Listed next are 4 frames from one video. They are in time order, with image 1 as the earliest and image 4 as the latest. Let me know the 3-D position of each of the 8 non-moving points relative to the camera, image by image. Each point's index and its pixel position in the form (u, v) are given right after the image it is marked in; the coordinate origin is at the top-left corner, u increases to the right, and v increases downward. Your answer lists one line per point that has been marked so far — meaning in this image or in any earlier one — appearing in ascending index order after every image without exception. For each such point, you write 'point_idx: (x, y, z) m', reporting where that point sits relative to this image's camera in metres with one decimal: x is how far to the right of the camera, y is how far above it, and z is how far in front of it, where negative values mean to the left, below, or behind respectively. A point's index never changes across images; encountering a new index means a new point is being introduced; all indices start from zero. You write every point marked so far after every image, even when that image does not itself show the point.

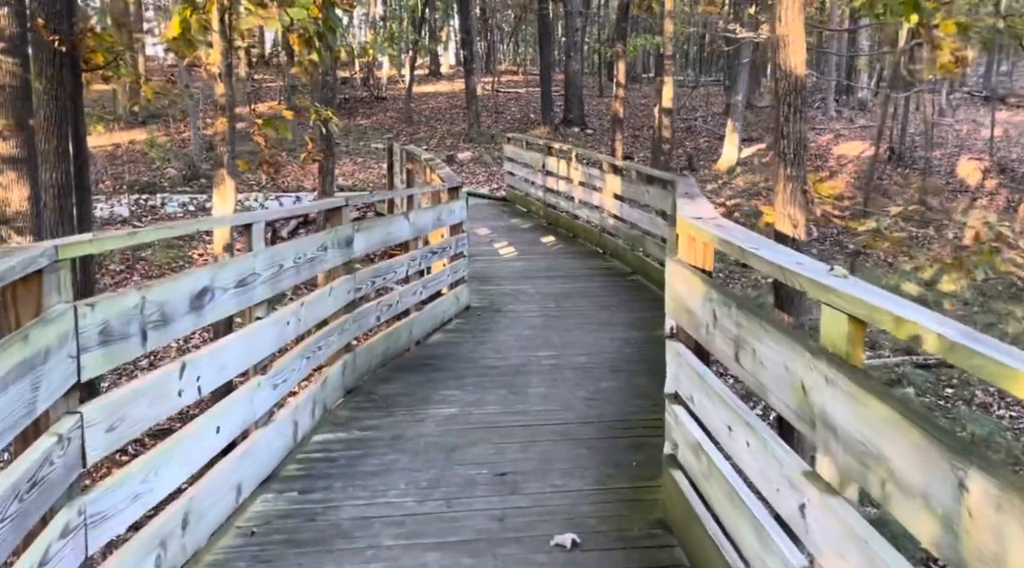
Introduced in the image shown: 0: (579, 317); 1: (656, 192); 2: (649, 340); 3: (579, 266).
0: (+0.5, -0.2, +7.0) m
1: (+1.2, +0.8, +8.2) m
2: (+0.9, -0.4, +6.1) m
3: (+0.7, +0.2, +9.2) m
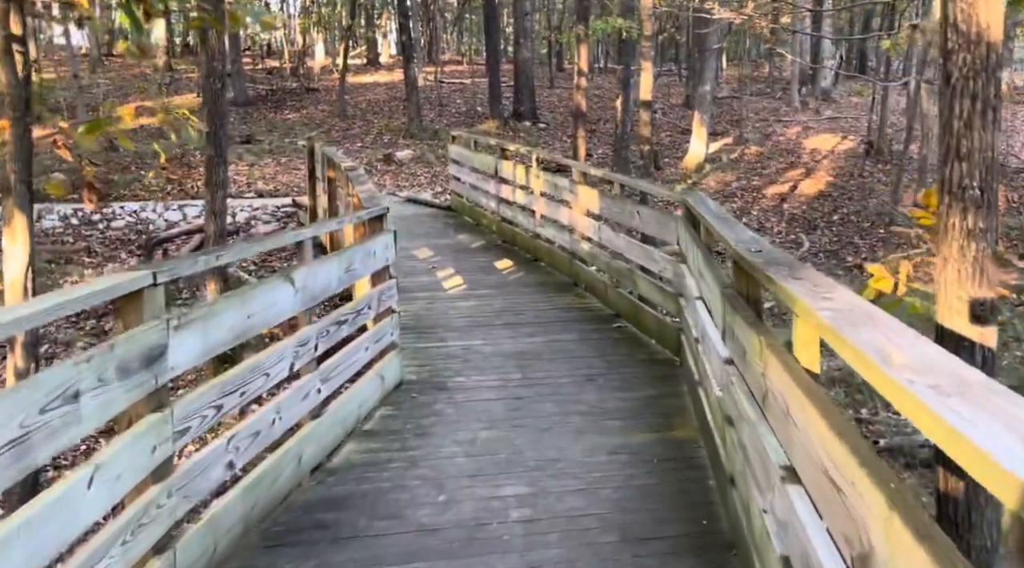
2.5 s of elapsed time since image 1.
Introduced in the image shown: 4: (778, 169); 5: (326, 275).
0: (+0.2, -0.6, +4.9) m
1: (+0.9, +0.5, +6.1) m
2: (+0.7, -0.7, +4.1) m
3: (+0.3, -0.2, +7.1) m
4: (+5.1, +2.2, +18.3) m
5: (-0.8, 0.0, +4.0) m
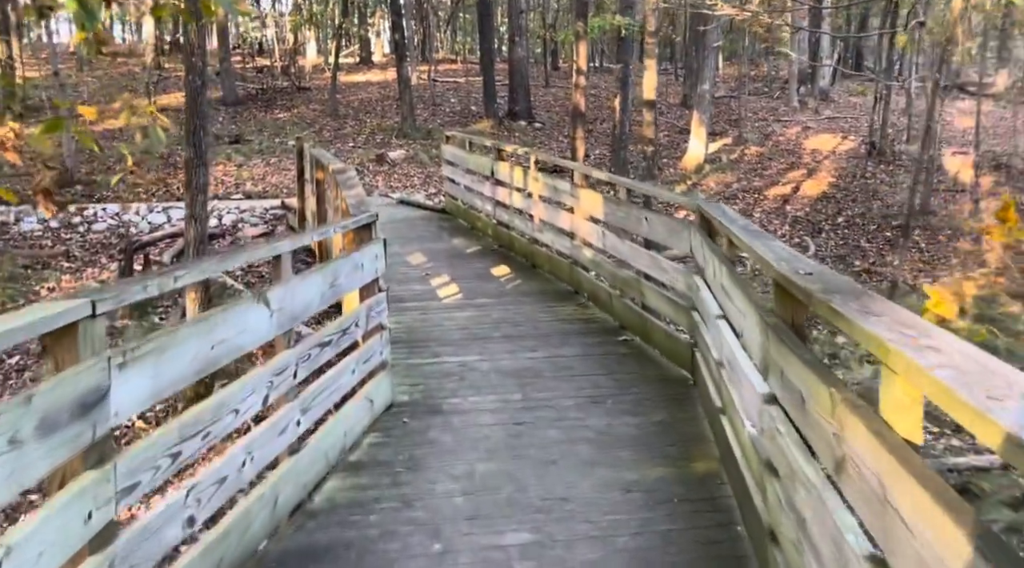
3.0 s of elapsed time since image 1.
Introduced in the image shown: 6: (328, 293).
0: (+0.2, -0.7, +4.5) m
1: (+0.9, +0.4, +5.7) m
2: (+0.7, -0.8, +3.7) m
3: (+0.3, -0.2, +6.7) m
4: (+5.0, +2.1, +17.9) m
5: (-0.8, 0.0, +3.6) m
6: (-0.7, 0.0, +3.8) m
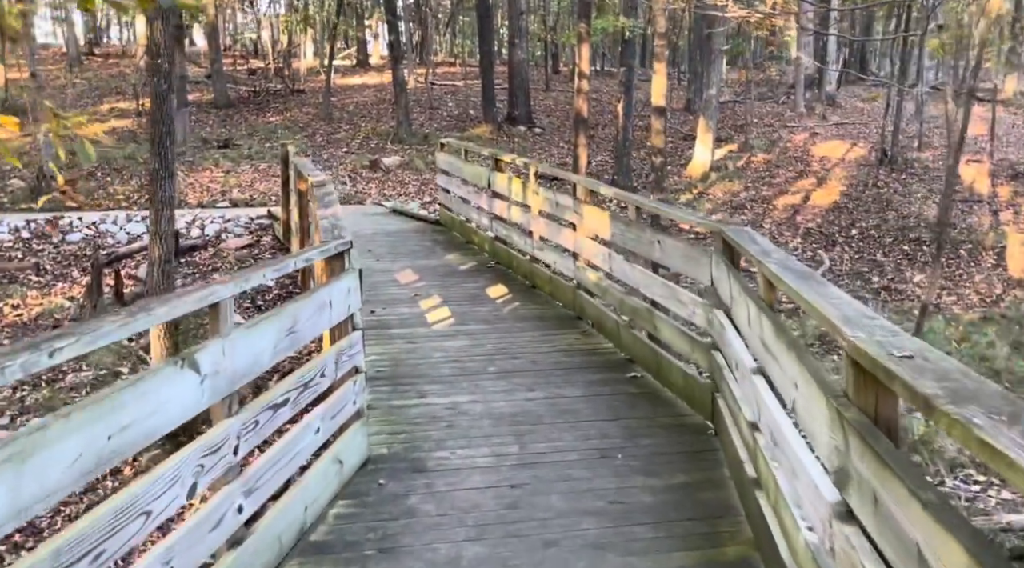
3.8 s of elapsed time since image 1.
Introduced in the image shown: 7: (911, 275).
0: (+0.2, -0.8, +3.9) m
1: (+0.8, +0.2, +5.0) m
2: (+0.6, -1.0, +3.0) m
3: (+0.2, -0.4, +6.0) m
4: (+5.0, +1.9, +17.3) m
5: (-0.8, -0.2, +2.9) m
6: (-0.8, -0.2, +3.2) m
7: (+4.8, +0.1, +11.4) m
